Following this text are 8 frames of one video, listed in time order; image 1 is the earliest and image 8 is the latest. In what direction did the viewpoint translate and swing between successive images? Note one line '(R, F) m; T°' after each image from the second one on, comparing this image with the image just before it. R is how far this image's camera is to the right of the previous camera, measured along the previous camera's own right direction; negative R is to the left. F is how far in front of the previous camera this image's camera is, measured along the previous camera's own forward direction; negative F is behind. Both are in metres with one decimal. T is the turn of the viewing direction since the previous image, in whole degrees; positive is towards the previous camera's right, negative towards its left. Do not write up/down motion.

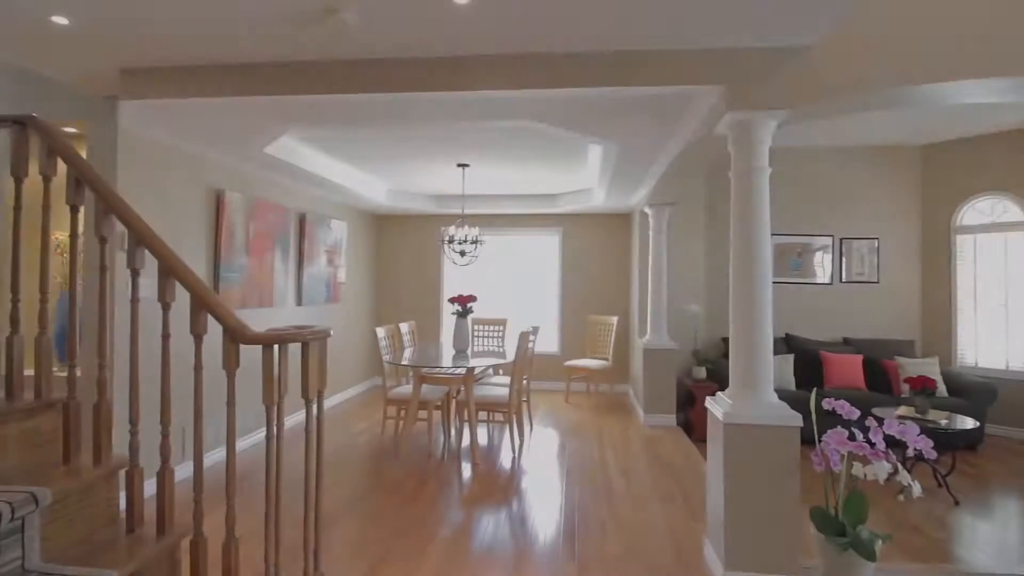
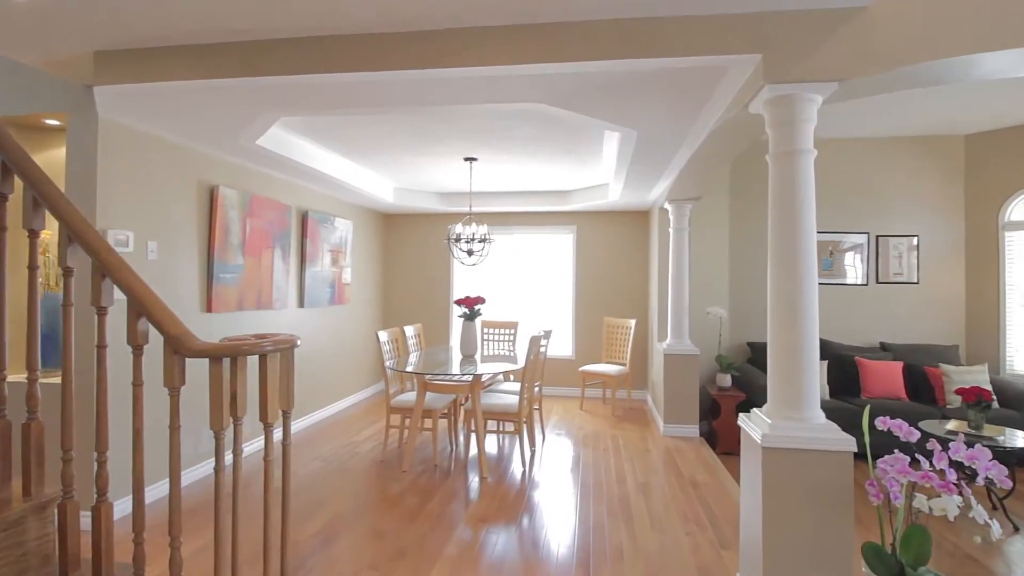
(0.0, +0.3) m; -2°
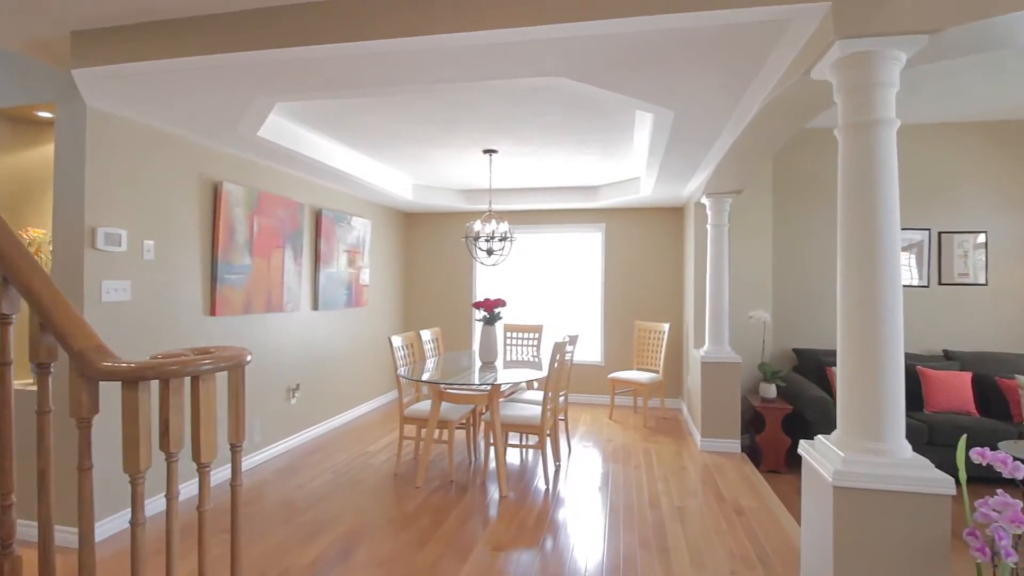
(+0.1, +0.3) m; -3°
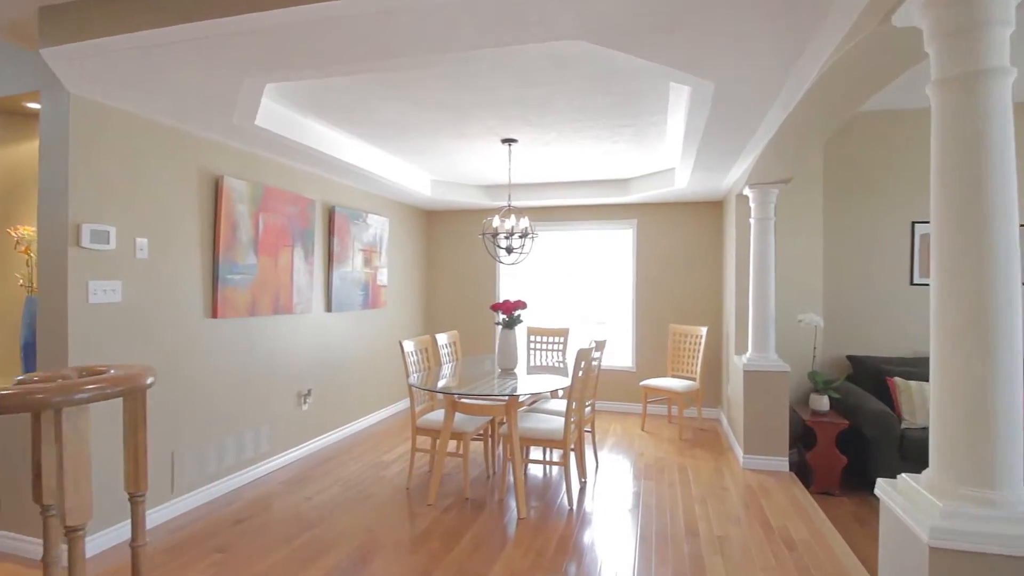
(+0.1, +0.3) m; -4°
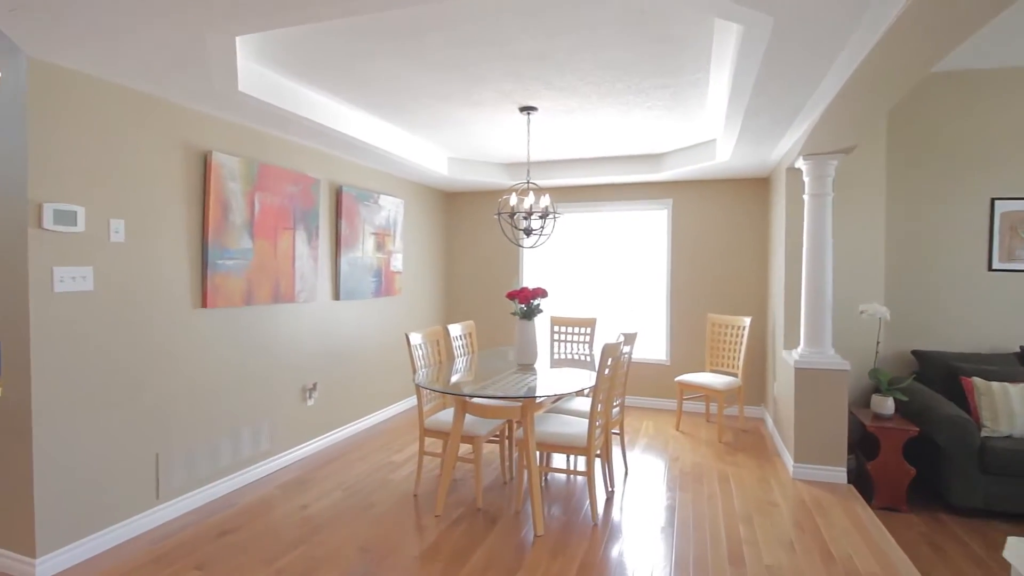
(+0.1, +0.4) m; -3°
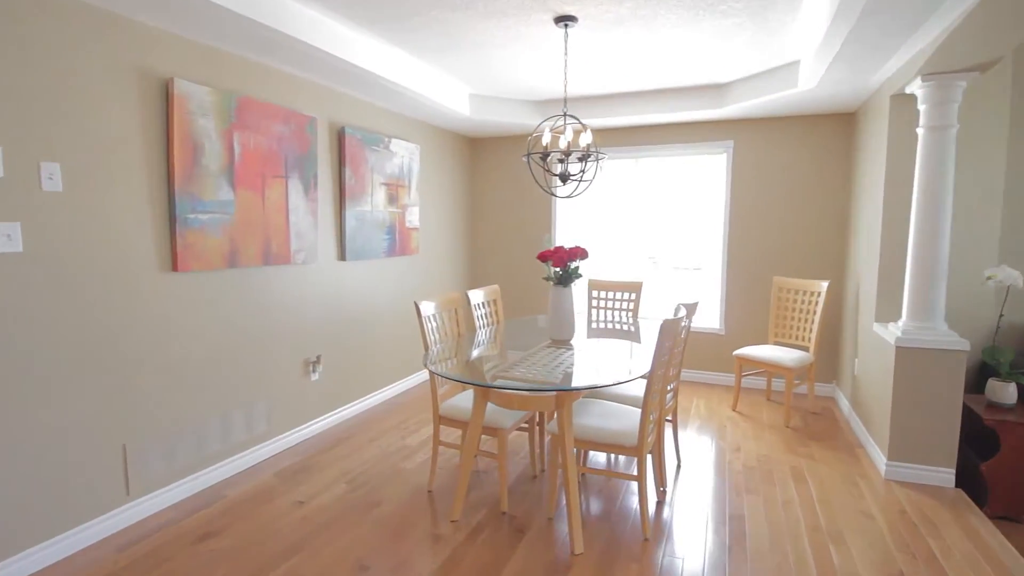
(0.0, +0.6) m; -3°
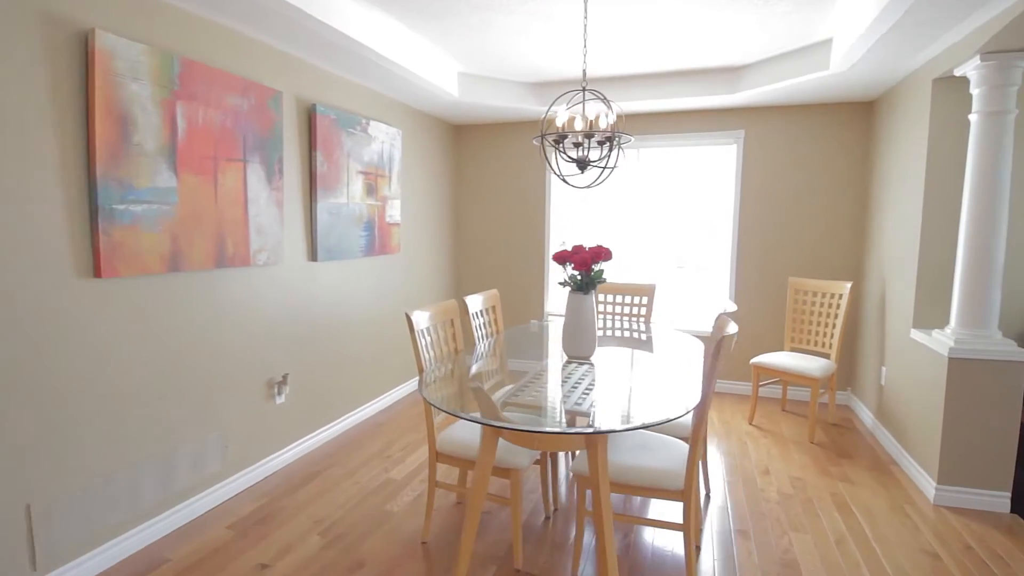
(-0.2, +0.5) m; +4°
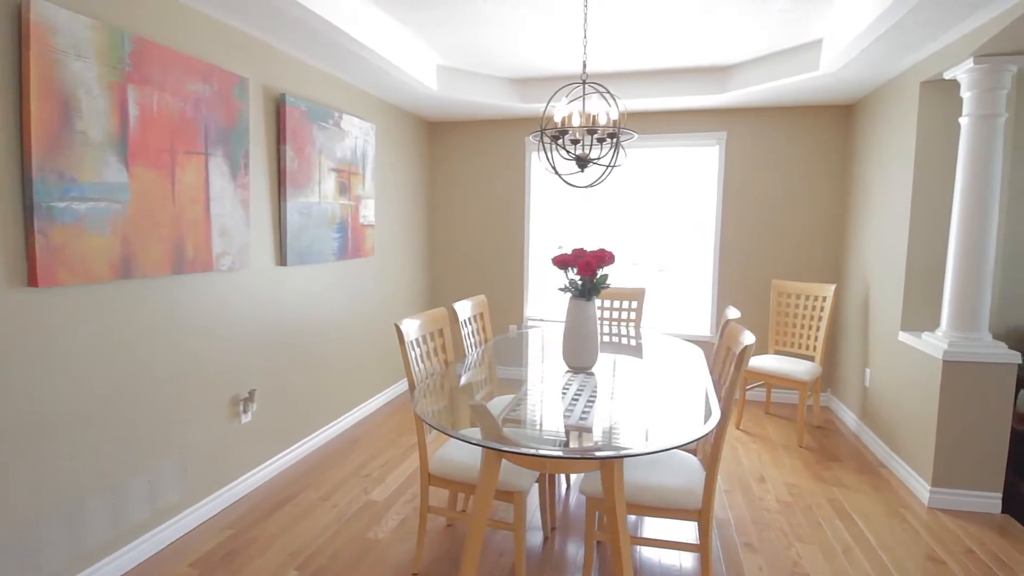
(-0.2, +0.2) m; +4°
